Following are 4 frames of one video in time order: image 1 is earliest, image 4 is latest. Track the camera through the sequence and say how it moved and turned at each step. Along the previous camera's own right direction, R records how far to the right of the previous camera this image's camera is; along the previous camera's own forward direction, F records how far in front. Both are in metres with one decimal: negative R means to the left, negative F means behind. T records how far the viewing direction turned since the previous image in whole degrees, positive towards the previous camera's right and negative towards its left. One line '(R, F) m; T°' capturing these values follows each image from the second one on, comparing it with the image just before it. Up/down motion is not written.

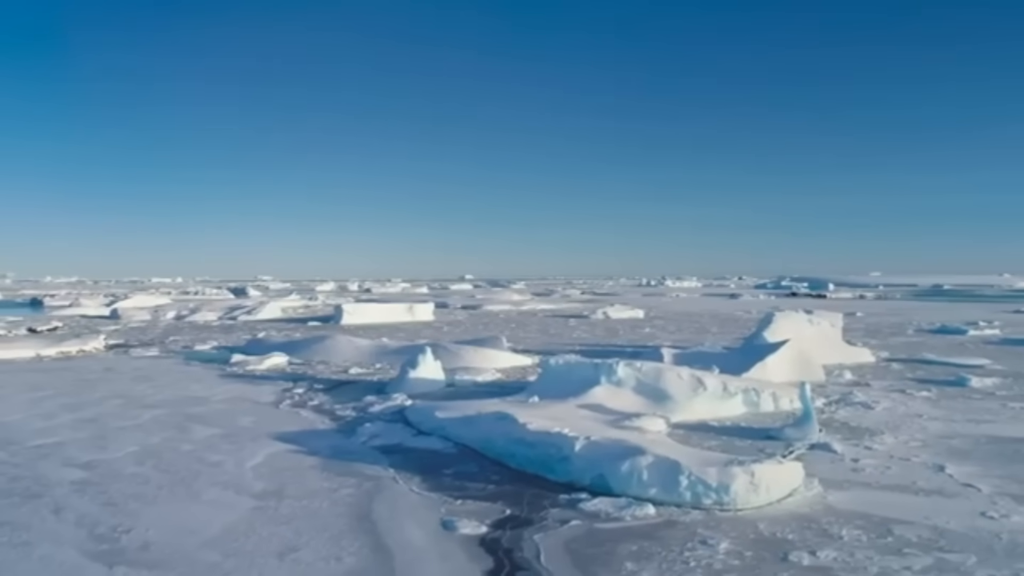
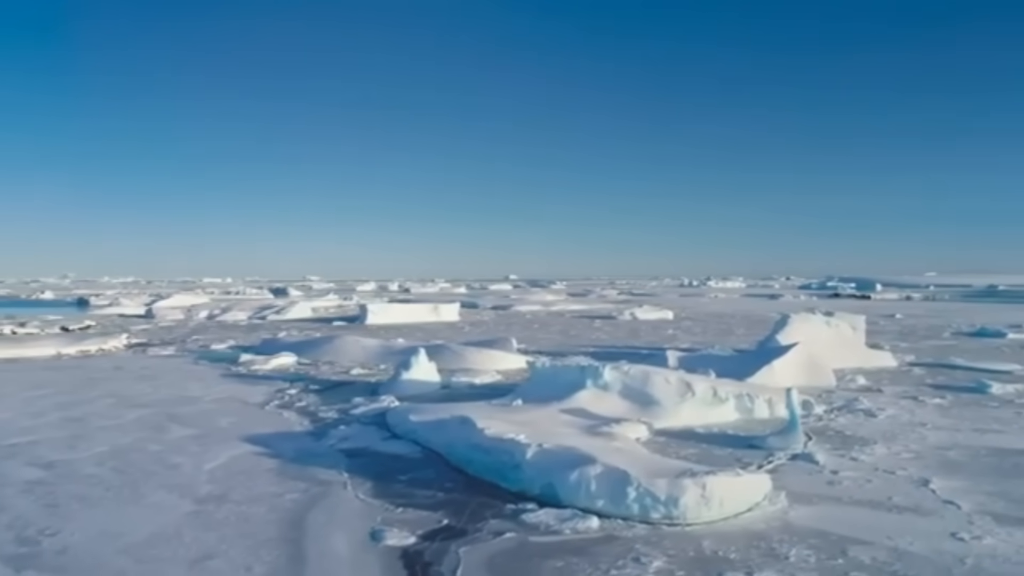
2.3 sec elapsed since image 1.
(+0.8, +0.3) m; -3°
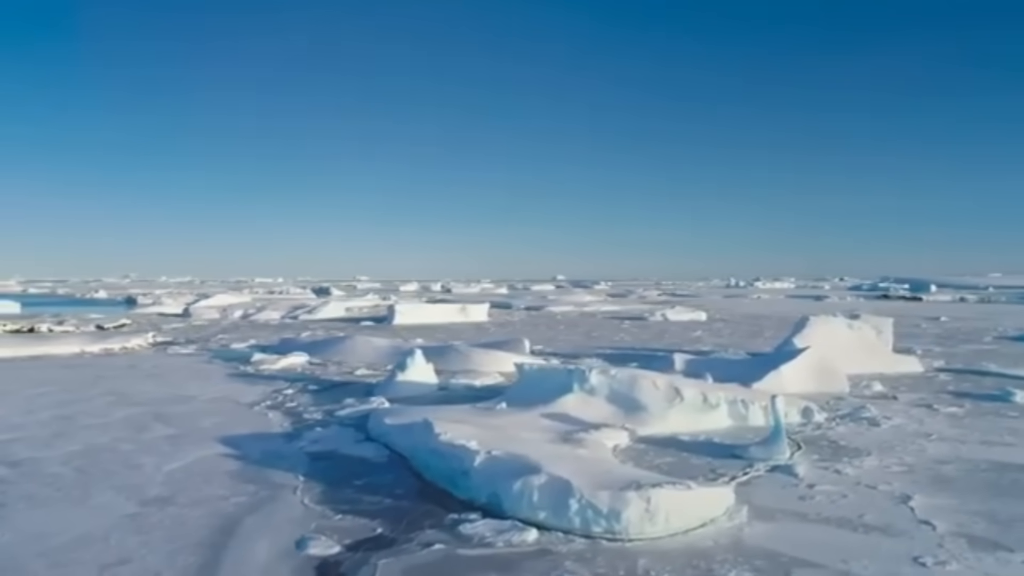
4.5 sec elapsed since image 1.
(+0.8, +0.3) m; -4°
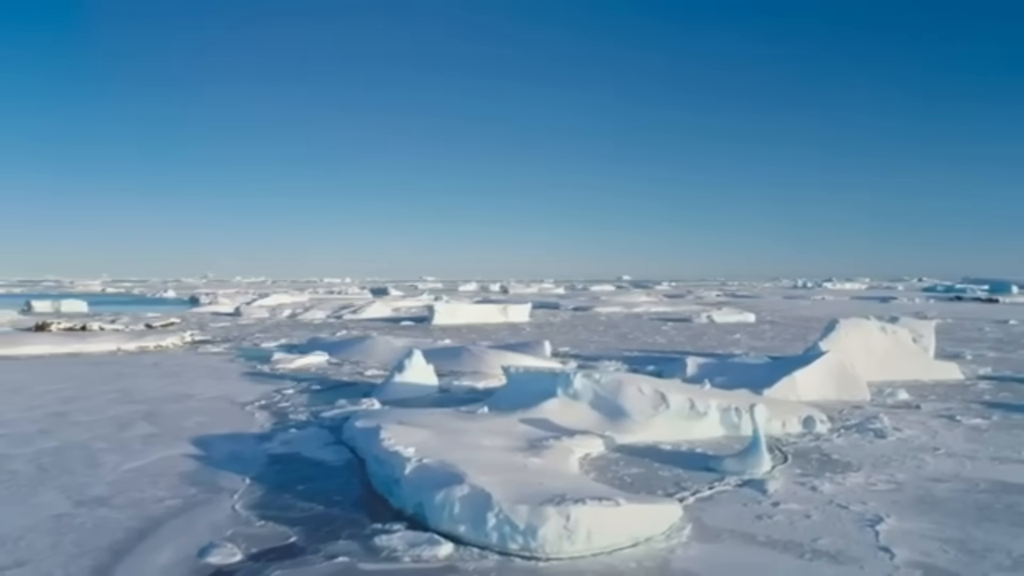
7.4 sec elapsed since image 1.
(+1.0, +0.4) m; -5°
